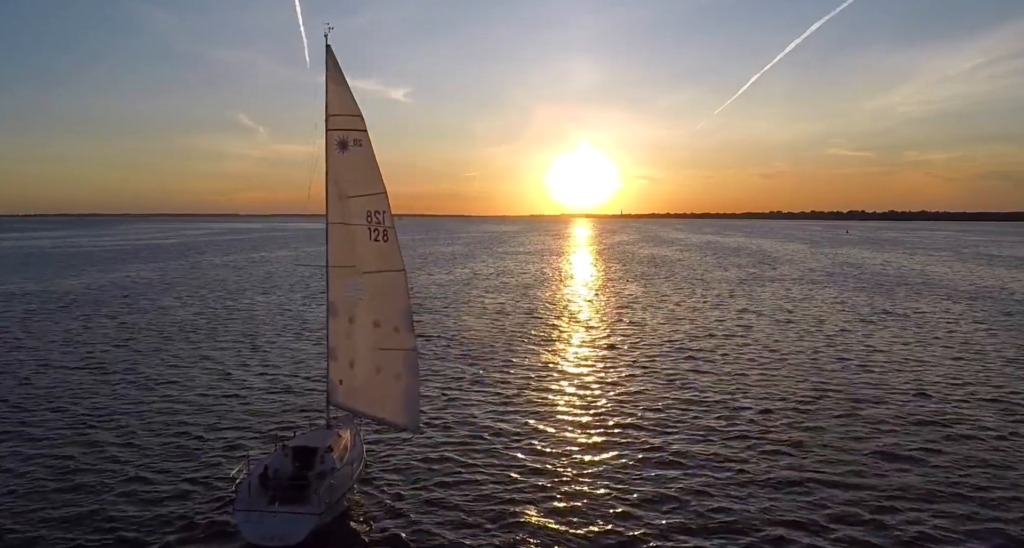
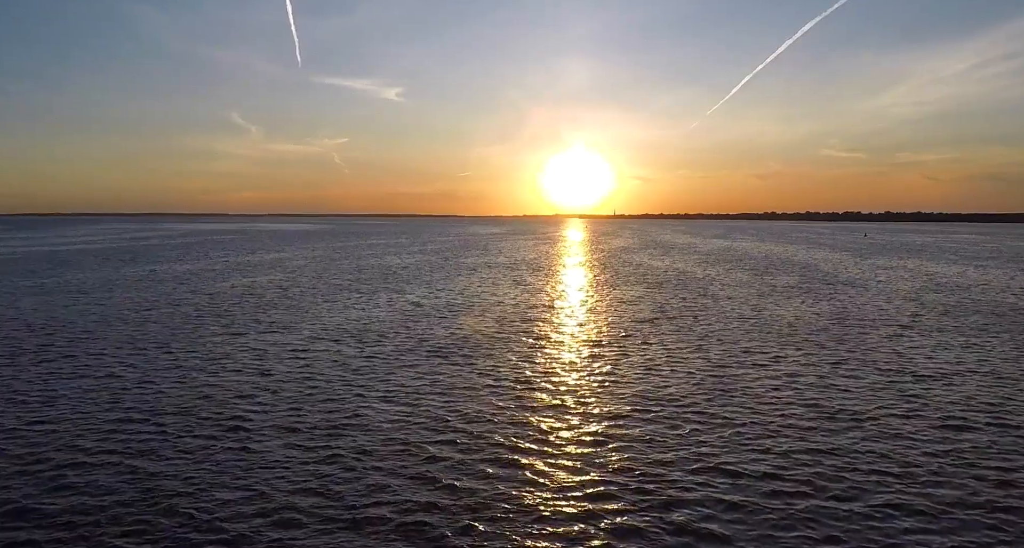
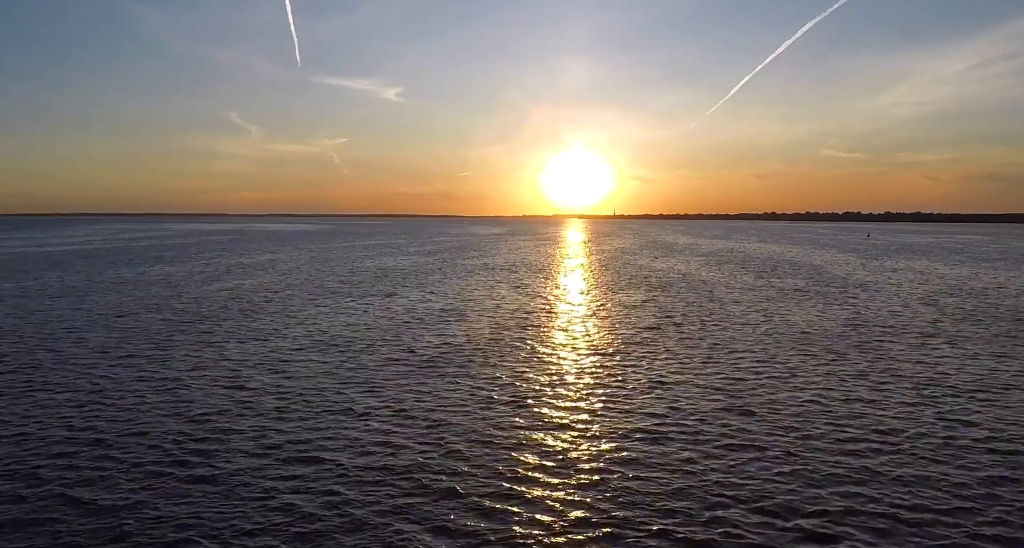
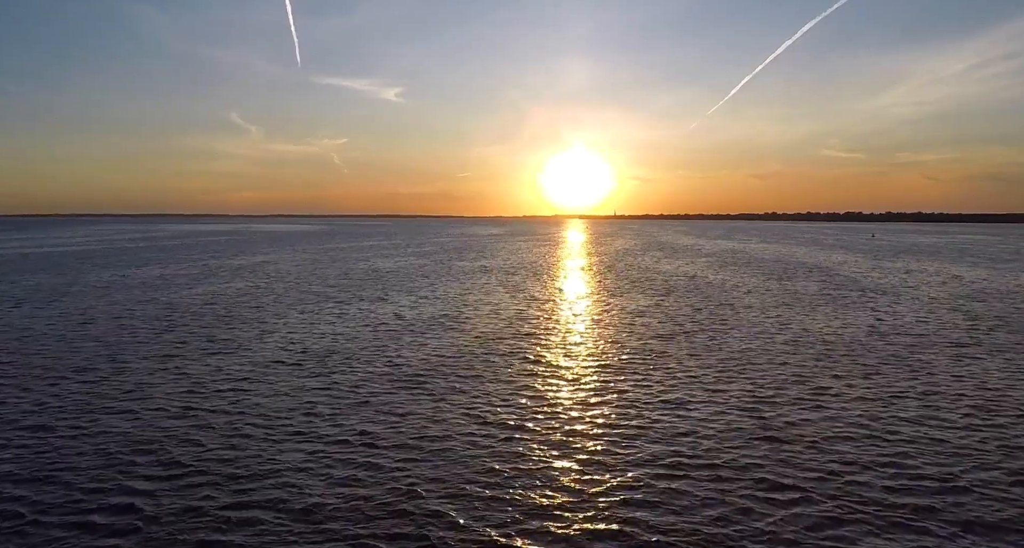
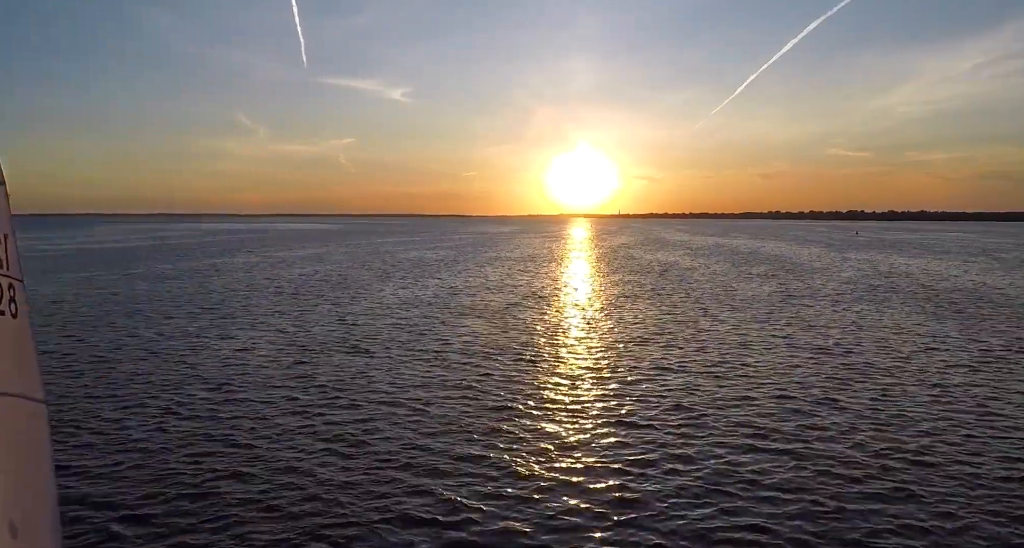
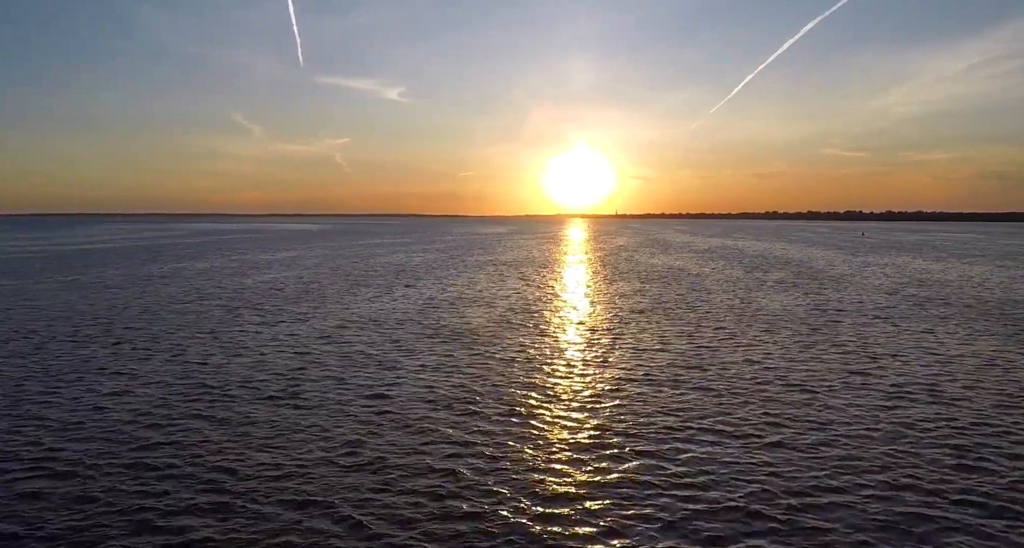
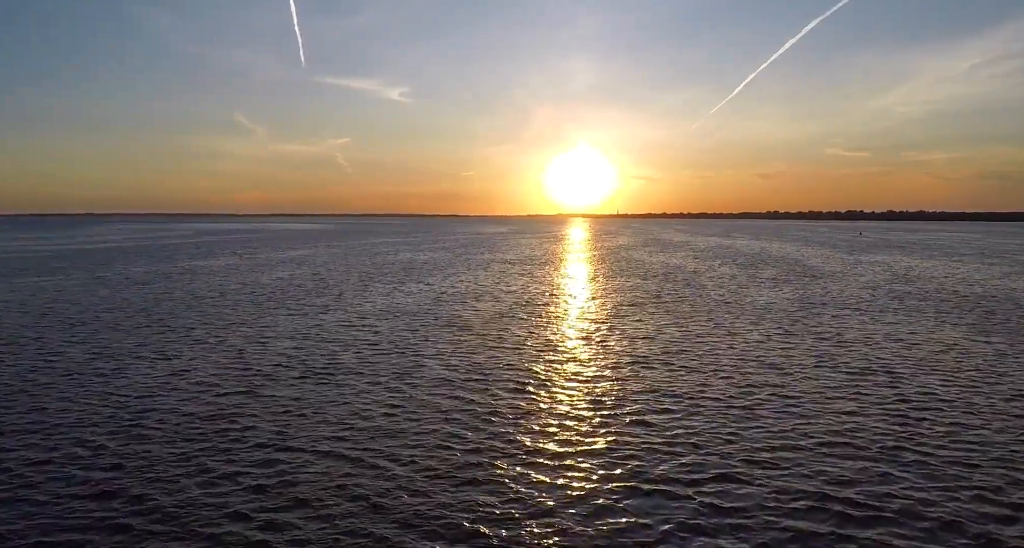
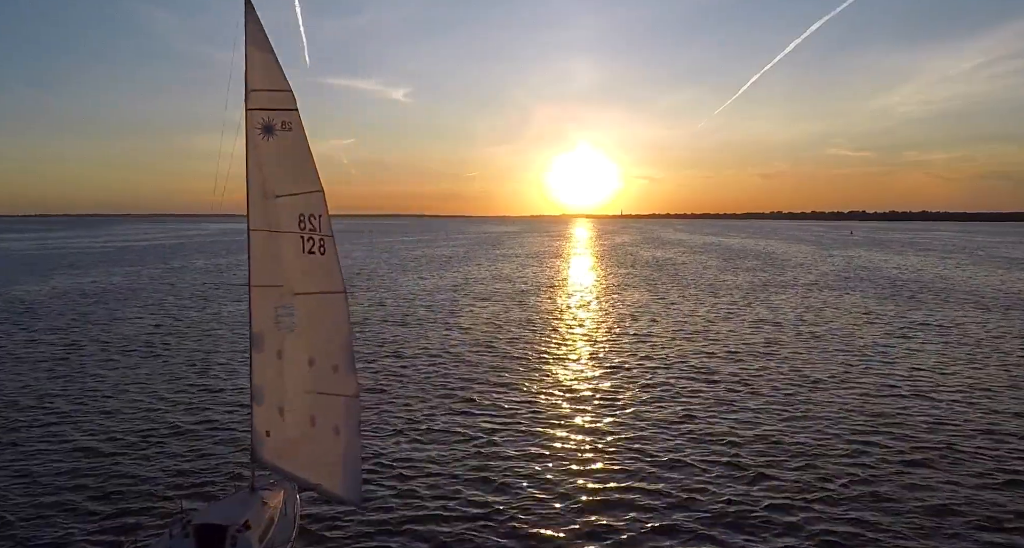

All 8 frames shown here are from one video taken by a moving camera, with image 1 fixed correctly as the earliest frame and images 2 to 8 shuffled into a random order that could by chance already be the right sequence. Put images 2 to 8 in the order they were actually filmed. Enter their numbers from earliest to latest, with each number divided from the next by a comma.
8, 5, 7, 6, 2, 3, 4
